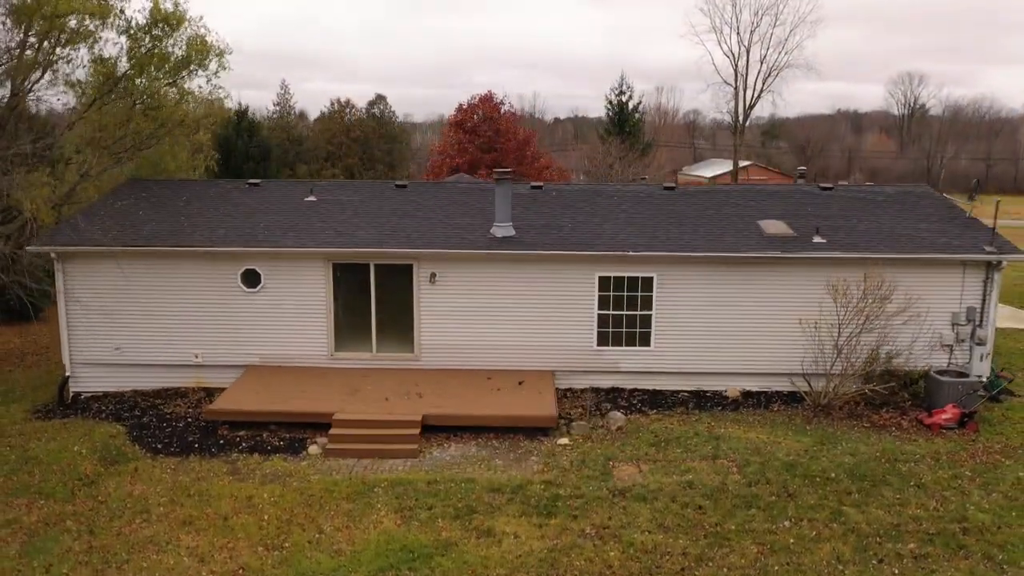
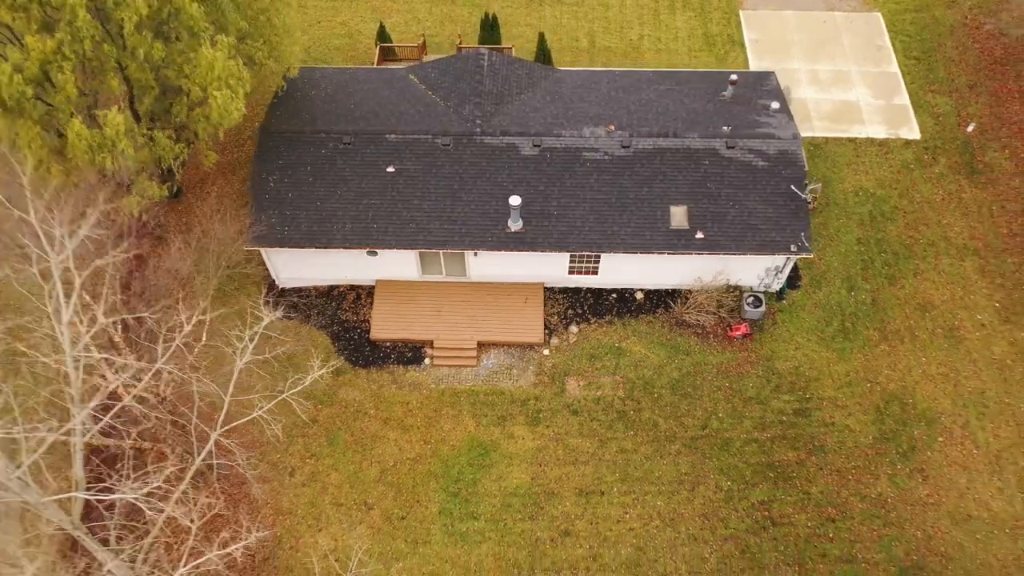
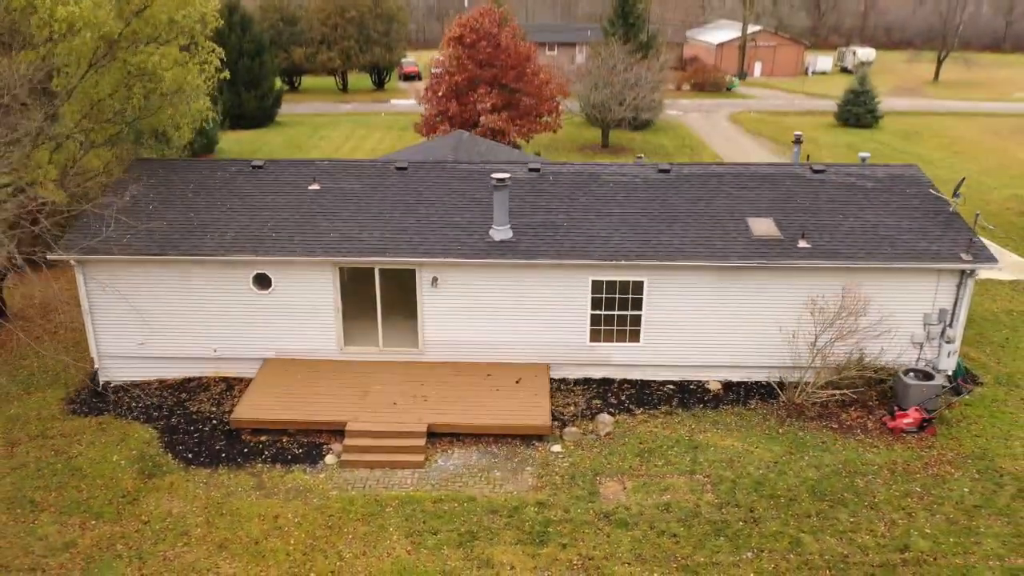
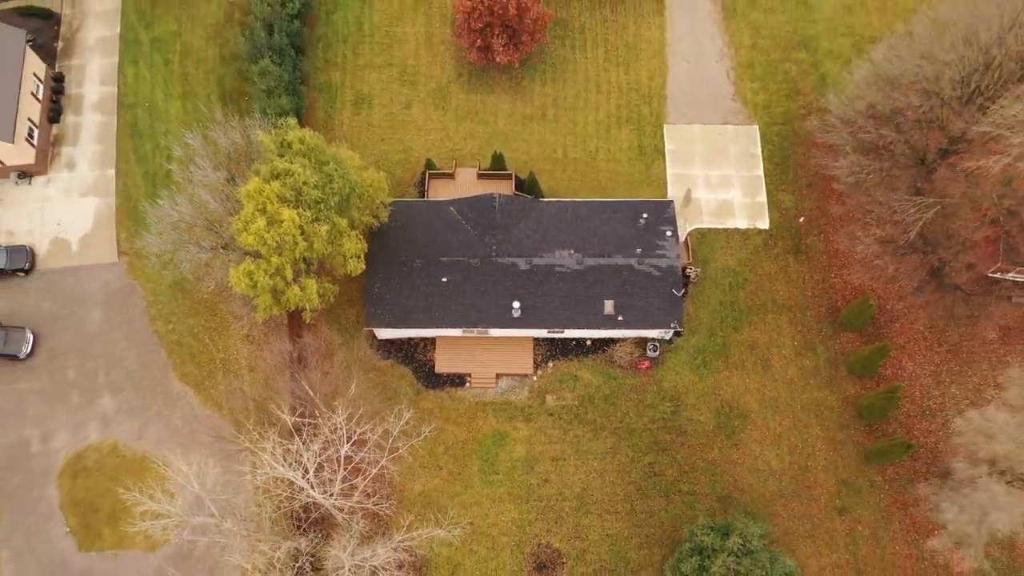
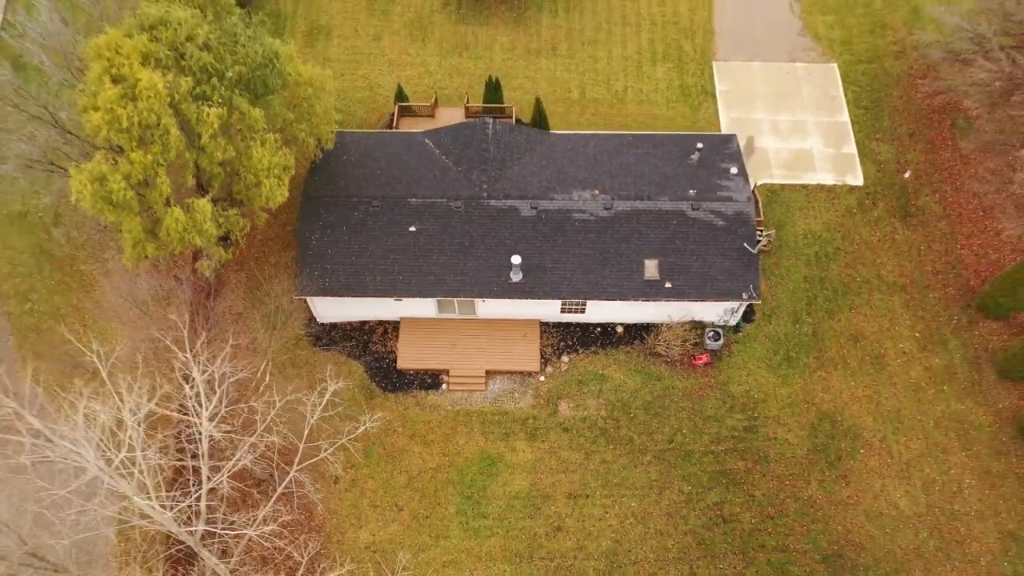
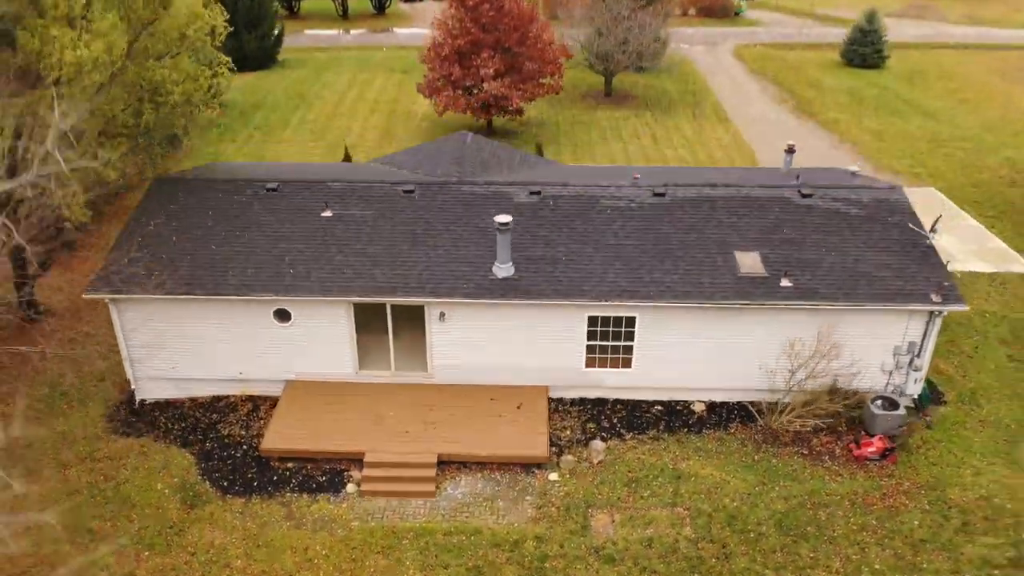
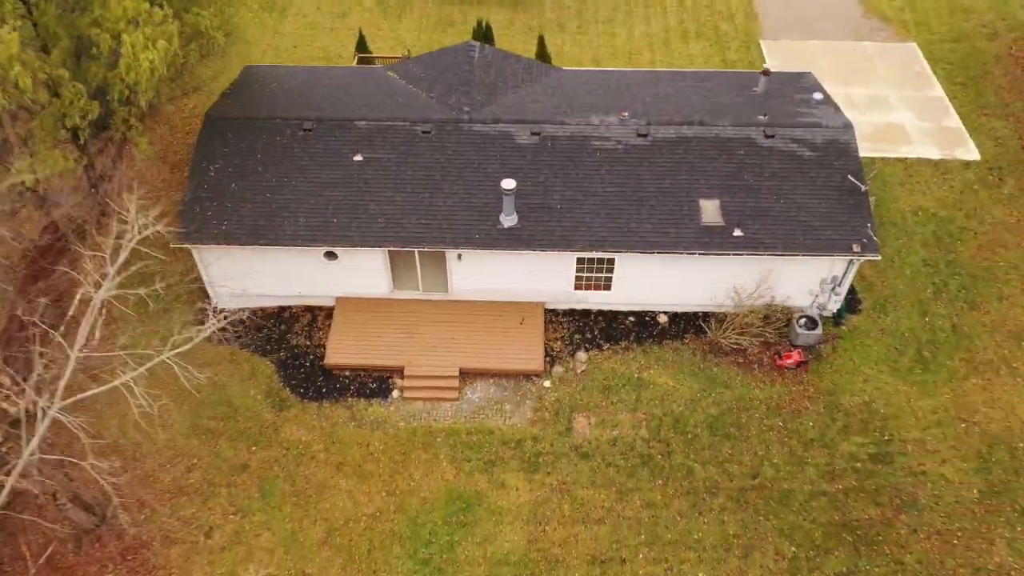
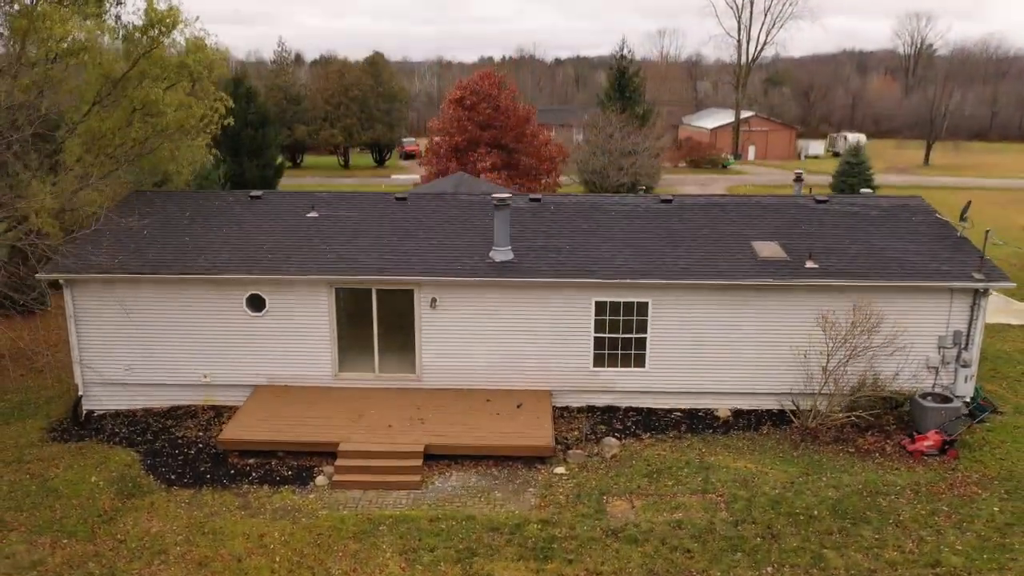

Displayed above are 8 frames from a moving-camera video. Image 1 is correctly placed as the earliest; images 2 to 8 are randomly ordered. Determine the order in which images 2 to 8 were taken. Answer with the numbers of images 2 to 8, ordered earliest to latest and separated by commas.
8, 3, 6, 7, 2, 5, 4
